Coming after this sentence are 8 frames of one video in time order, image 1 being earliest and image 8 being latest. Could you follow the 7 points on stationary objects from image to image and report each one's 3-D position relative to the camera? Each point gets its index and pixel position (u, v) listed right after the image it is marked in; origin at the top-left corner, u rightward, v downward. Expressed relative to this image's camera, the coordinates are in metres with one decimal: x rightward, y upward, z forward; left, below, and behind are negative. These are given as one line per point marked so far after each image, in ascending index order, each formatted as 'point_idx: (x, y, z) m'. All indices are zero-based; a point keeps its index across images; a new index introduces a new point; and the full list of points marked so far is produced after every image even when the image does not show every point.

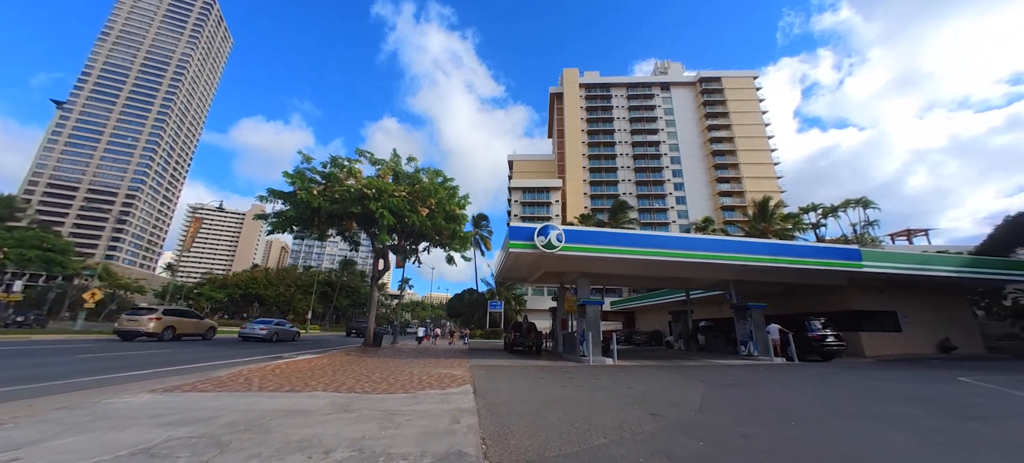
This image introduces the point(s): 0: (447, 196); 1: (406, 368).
0: (-3.9, +2.1, +18.8) m
1: (-3.6, -4.5, +11.1) m
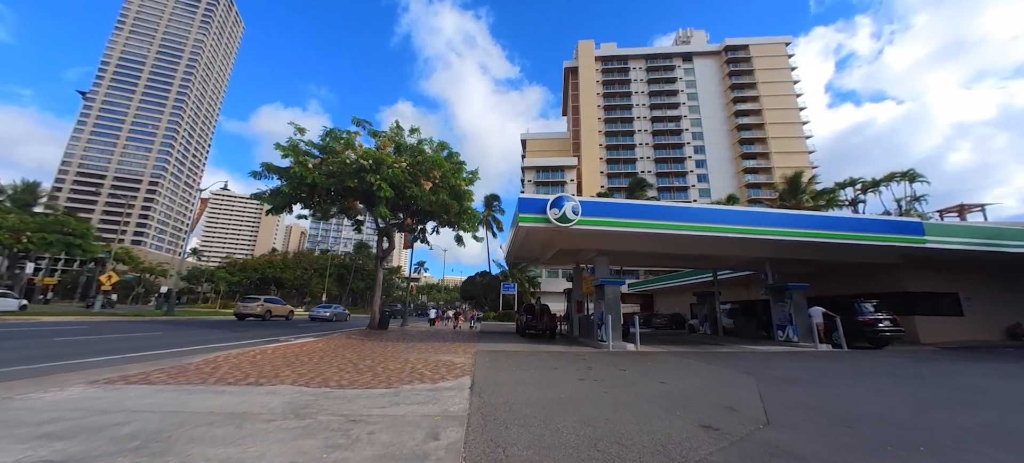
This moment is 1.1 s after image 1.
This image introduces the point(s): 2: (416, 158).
0: (-3.3, +3.3, +17.4) m
1: (-3.3, -3.7, +10.0) m
2: (-4.7, +3.5, +16.3) m
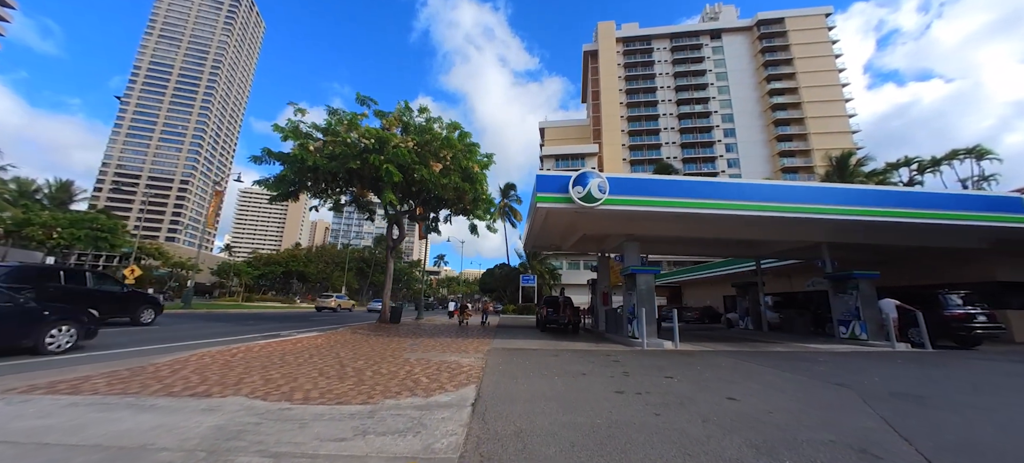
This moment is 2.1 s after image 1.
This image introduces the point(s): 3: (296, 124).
0: (-2.5, +4.0, +16.0) m
1: (-2.8, -3.2, +8.8) m
2: (-4.0, +4.1, +15.0) m
3: (-9.3, +4.6, +14.3) m
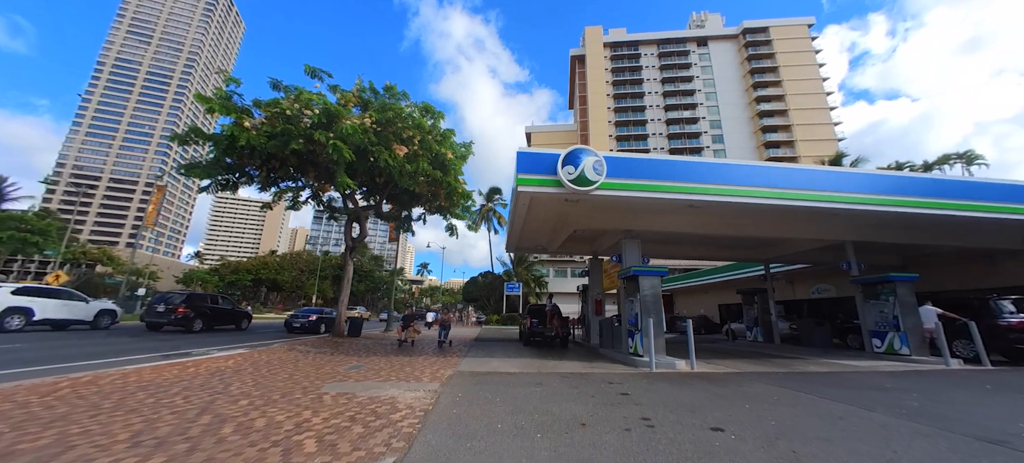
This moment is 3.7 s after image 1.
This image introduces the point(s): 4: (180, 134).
0: (-3.4, +4.1, +13.7) m
1: (-3.4, -2.8, +6.3) m
2: (-4.8, +4.3, +12.7) m
3: (-10.1, +4.8, +11.8) m
4: (-12.7, +3.7, +13.0) m
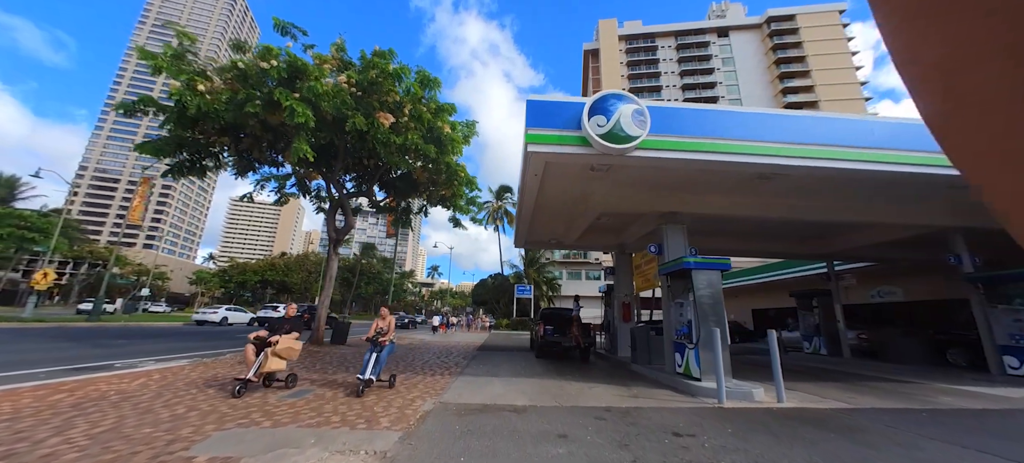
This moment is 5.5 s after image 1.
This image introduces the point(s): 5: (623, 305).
0: (-3.0, +4.5, +11.5) m
1: (-3.4, -2.3, +4.0) m
2: (-4.5, +4.7, +10.5) m
3: (-9.8, +5.3, +9.9) m
4: (-12.4, +4.2, +11.1) m
5: (+4.1, -2.7, +12.1) m
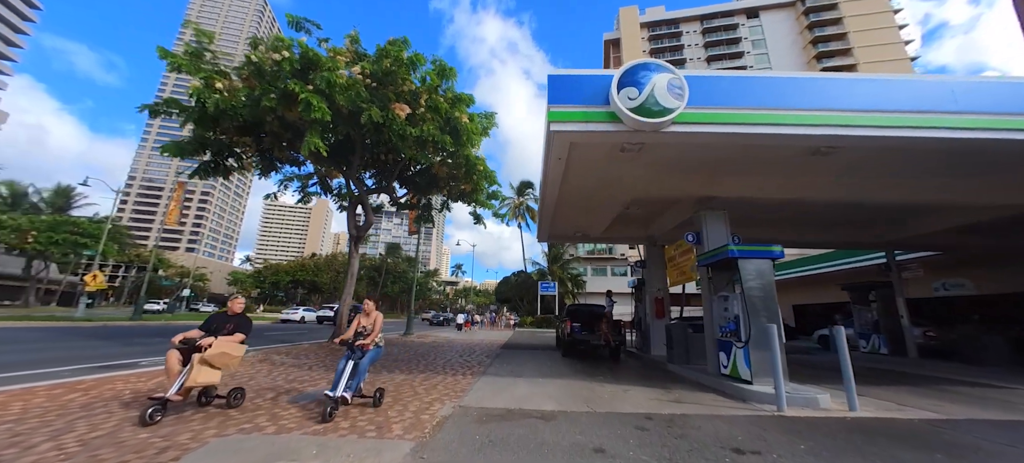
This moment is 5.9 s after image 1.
0: (-2.4, +4.7, +11.1) m
1: (-3.0, -2.2, +3.7) m
2: (-3.9, +4.9, +10.2) m
3: (-9.3, +5.3, +9.9) m
4: (-11.8, +4.1, +11.3) m
5: (+4.9, -2.3, +11.3) m
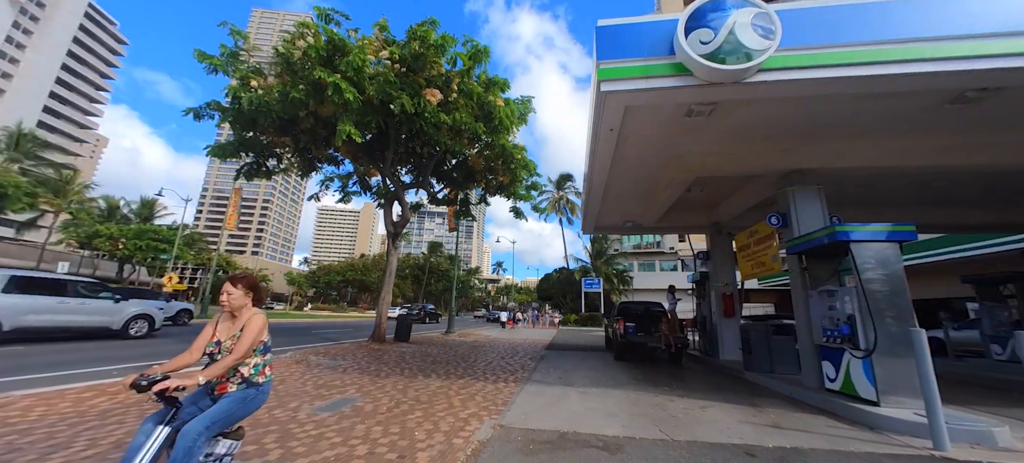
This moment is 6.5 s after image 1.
0: (-1.2, +4.9, +10.3) m
1: (-2.6, -2.1, +3.1) m
2: (-2.9, +5.0, +9.7) m
3: (-8.3, +5.3, +10.0) m
4: (-10.5, +4.1, +11.7) m
5: (+6.2, -1.9, +9.7) m
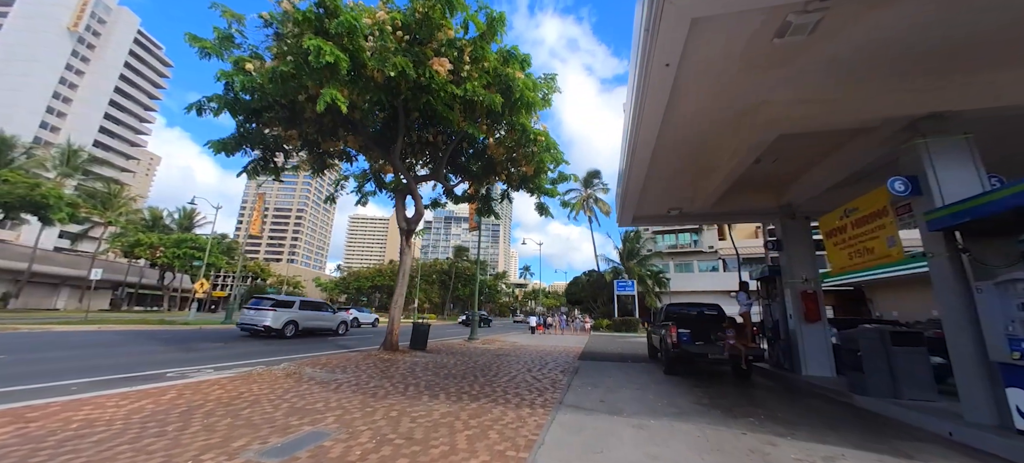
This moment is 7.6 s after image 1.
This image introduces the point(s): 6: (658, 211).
0: (-0.7, +5.1, +9.0) m
1: (-2.4, -1.8, +1.8) m
2: (-2.4, +5.2, +8.5) m
3: (-7.7, +5.4, +9.2) m
4: (-9.8, +4.1, +11.1) m
5: (+6.8, -1.5, +7.7) m
6: (+4.3, +0.7, +9.9) m
